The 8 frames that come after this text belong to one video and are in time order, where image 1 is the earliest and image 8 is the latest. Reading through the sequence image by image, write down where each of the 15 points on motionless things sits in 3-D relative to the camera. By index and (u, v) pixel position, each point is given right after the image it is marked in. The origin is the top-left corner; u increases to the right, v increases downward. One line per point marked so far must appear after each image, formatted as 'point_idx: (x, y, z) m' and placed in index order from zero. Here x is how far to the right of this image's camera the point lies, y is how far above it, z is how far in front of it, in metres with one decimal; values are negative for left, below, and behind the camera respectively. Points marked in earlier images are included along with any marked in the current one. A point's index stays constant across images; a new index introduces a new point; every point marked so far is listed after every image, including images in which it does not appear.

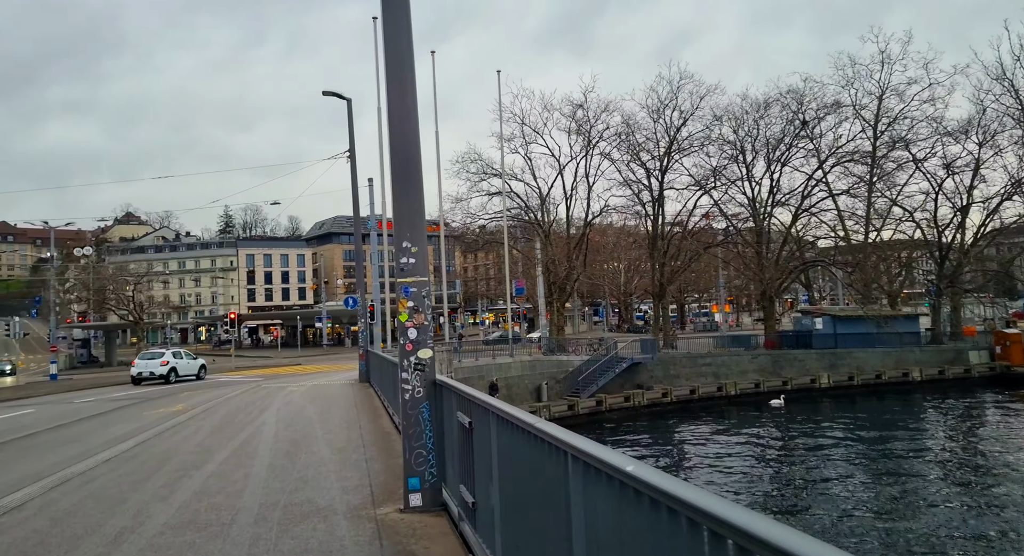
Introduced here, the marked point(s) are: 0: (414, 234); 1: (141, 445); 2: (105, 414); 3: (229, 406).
0: (-0.9, +0.4, +5.8) m
1: (-5.3, -2.4, +9.4) m
2: (-10.0, -3.4, +16.4) m
3: (-6.6, -3.0, +15.3) m
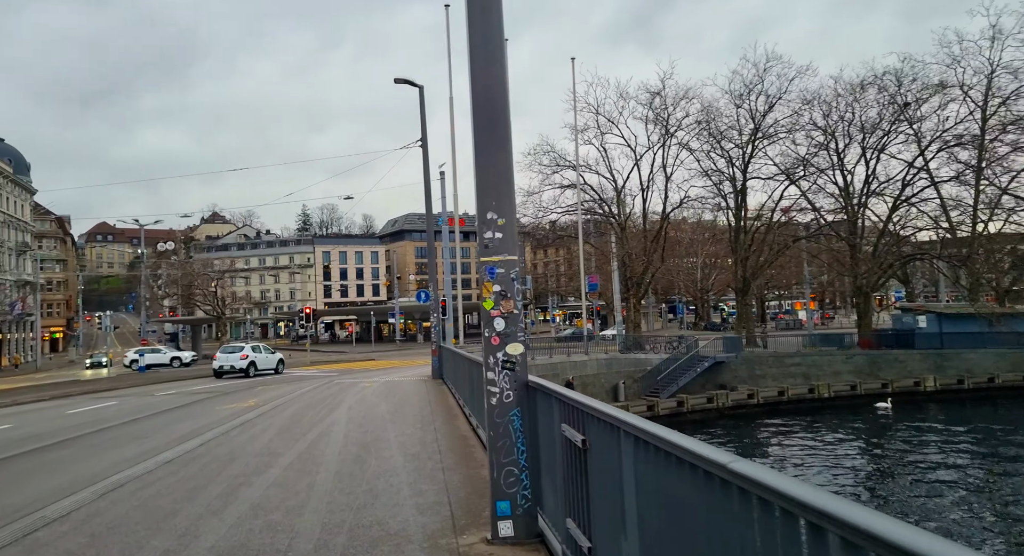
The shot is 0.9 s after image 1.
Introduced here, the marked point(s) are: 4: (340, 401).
0: (-0.1, +0.5, +4.7) m
1: (-4.1, -2.2, +8.8) m
2: (-8.1, -3.2, +16.3) m
3: (-4.7, -2.8, +14.8) m
4: (-3.7, -2.7, +14.6) m
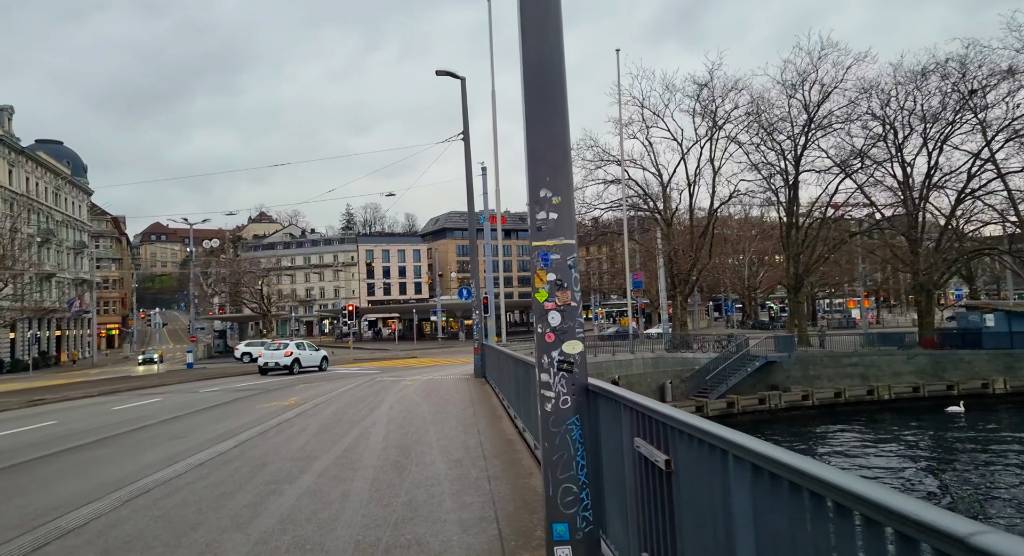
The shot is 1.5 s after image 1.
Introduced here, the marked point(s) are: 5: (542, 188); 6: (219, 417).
0: (+0.3, +0.6, +4.1) m
1: (-3.5, -2.2, +8.5) m
2: (-7.0, -3.1, +16.2) m
3: (-3.7, -2.7, +14.5) m
4: (-2.8, -2.6, +14.2) m
5: (+0.2, +0.6, +4.1) m
6: (-5.7, -2.7, +13.0) m
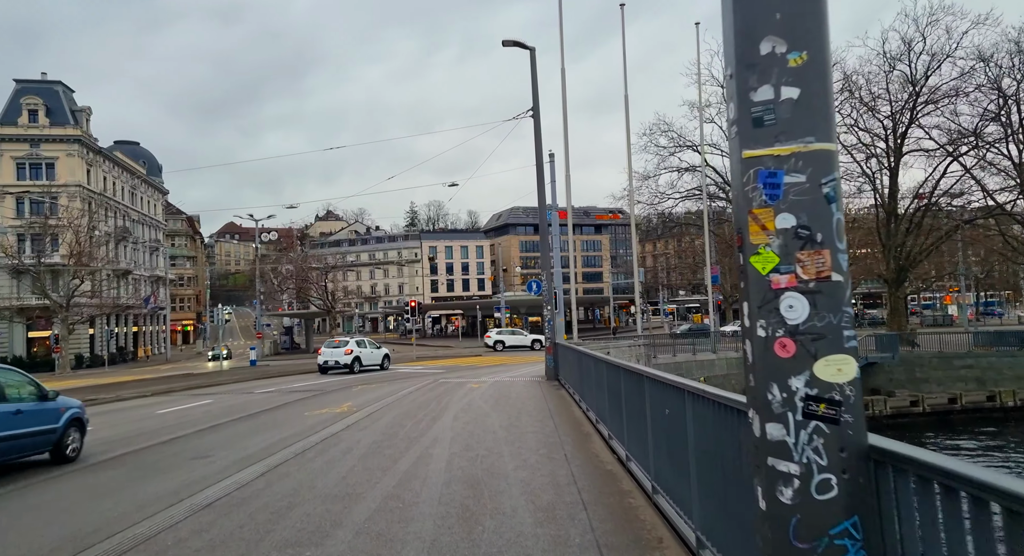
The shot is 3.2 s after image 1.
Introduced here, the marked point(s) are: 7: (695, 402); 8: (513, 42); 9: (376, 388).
0: (+0.8, +0.8, +2.0) m
1: (-2.5, -2.0, +6.7) m
2: (-5.2, -2.9, +14.7) m
3: (-2.1, -2.5, +12.7) m
4: (-1.2, -2.4, +12.3) m
5: (+0.8, +0.7, +2.0) m
6: (-4.3, -2.6, +11.4) m
7: (+1.2, -0.8, +4.4) m
8: (0.0, +6.9, +19.2) m
9: (-4.0, -3.2, +19.4) m
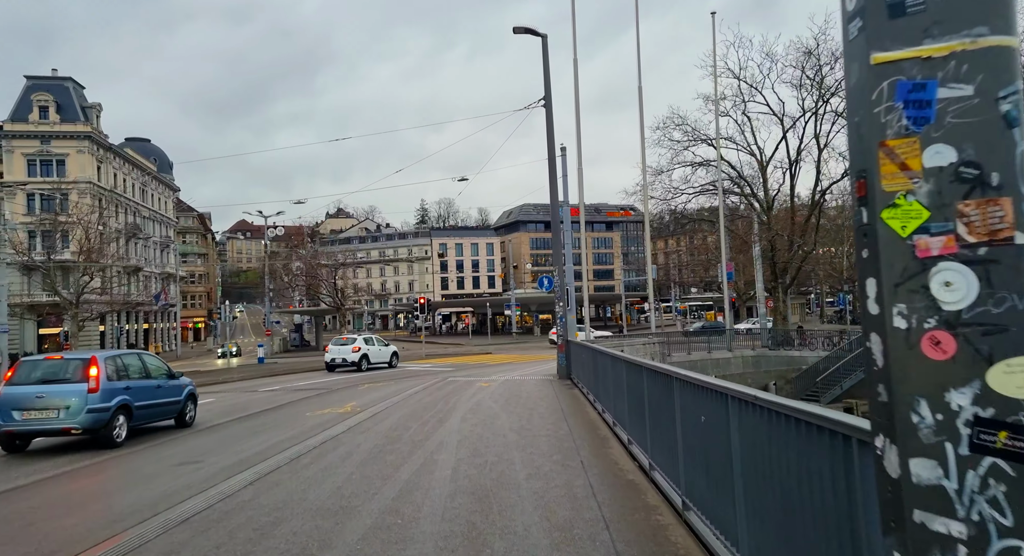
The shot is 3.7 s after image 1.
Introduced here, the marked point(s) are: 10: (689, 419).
0: (+0.9, +0.9, +1.3) m
1: (-2.4, -1.9, +6.1) m
2: (-5.0, -2.8, +14.2) m
3: (-1.9, -2.4, +12.1) m
4: (-1.0, -2.3, +11.7) m
5: (+0.8, +0.8, +1.4) m
6: (-4.1, -2.5, +10.9) m
7: (+1.3, -0.7, +3.7) m
8: (+0.4, +7.0, +18.5) m
9: (-3.7, -3.1, +18.8) m
10: (+1.3, -1.1, +4.9) m
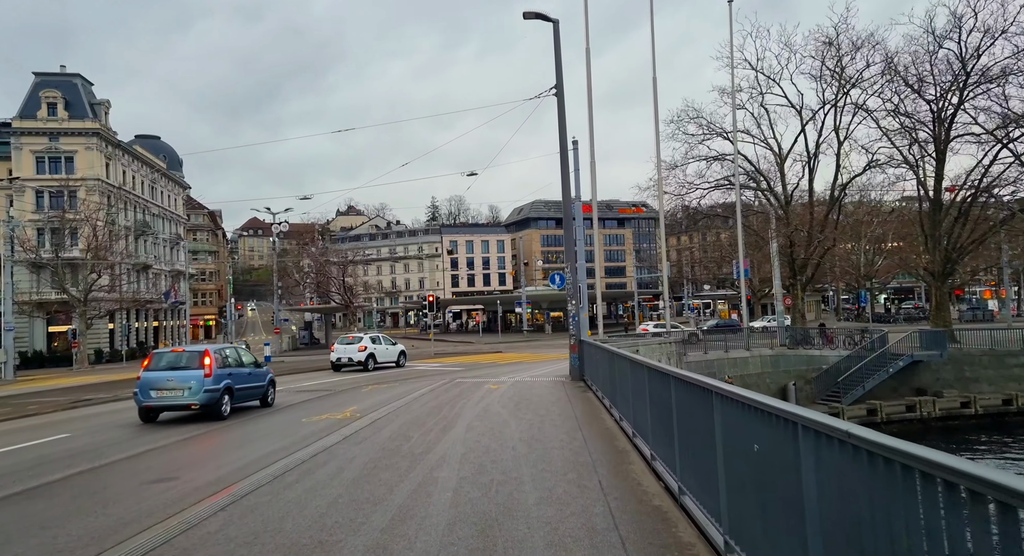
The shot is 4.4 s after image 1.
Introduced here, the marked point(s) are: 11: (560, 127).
0: (+0.9, +0.9, +0.5) m
1: (-2.3, -1.9, +5.4) m
2: (-4.8, -2.7, +13.4) m
3: (-1.8, -2.3, +11.4) m
4: (-0.8, -2.3, +11.0) m
5: (+0.8, +0.8, +0.5) m
6: (-3.9, -2.4, +10.2) m
7: (+1.4, -0.7, +2.9) m
8: (+0.6, +7.1, +17.7) m
9: (-3.4, -3.0, +18.1) m
10: (+1.4, -1.0, +4.1) m
11: (+1.4, +4.3, +18.7) m
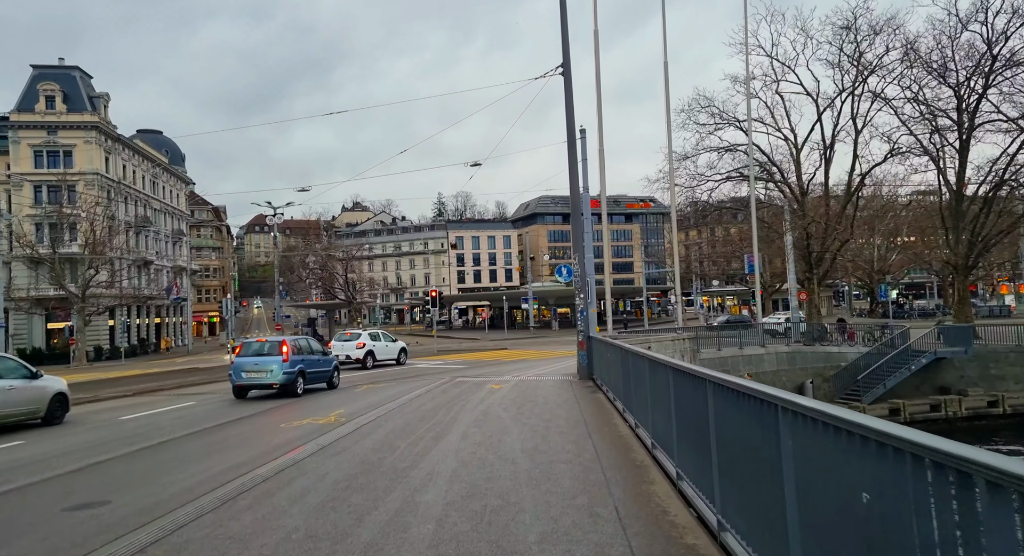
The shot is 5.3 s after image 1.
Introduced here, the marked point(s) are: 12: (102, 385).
0: (+0.8, +1.0, -0.6) m
1: (-2.3, -1.7, +4.3) m
2: (-4.7, -2.6, +12.4) m
3: (-1.7, -2.2, +10.3) m
4: (-0.8, -2.1, +9.9) m
5: (+0.7, +0.9, -0.6) m
6: (-3.9, -2.3, +9.1) m
7: (+1.3, -0.6, +1.8) m
8: (+0.7, +7.3, +16.5) m
9: (-3.3, -2.8, +17.0) m
10: (+1.3, -0.9, +3.0) m
11: (+1.5, +4.5, +17.5) m
12: (-12.4, -3.2, +20.0) m
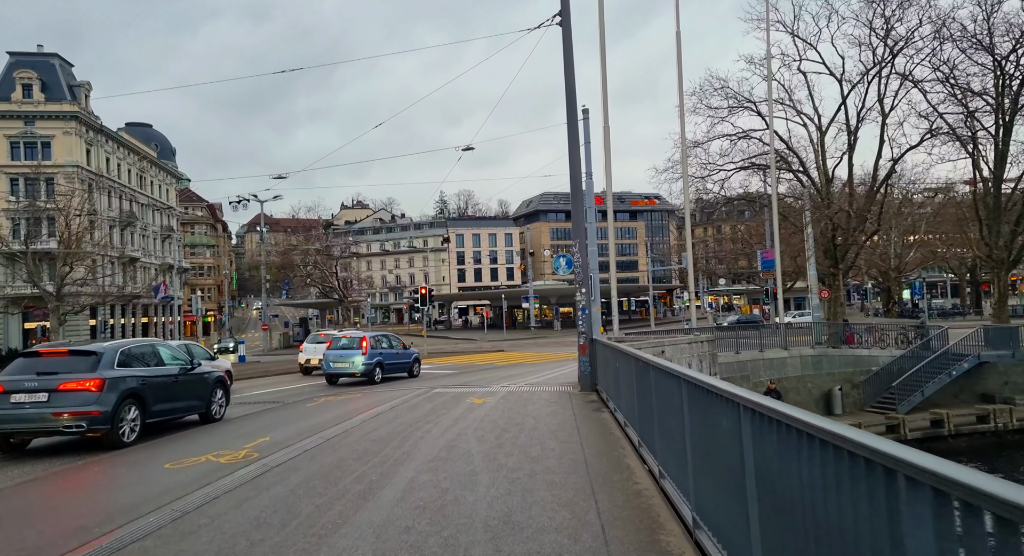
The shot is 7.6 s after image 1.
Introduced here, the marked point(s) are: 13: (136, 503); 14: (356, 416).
0: (+0.4, +1.2, -3.4) m
1: (-2.7, -1.6, +1.5) m
2: (-5.0, -2.4, +9.7) m
3: (-2.0, -2.0, +7.5) m
4: (-1.1, -1.9, +7.1) m
5: (+0.4, +1.1, -3.3) m
6: (-4.2, -2.1, +6.4) m
7: (+1.0, -0.4, -1.0) m
8: (+0.5, +7.5, +13.8) m
9: (-3.5, -2.6, +14.3) m
10: (+1.0, -0.7, +0.2) m
11: (+1.2, +4.7, +14.8) m
12: (-12.6, -3.0, +17.3) m
13: (-3.3, -1.9, +5.5) m
14: (-2.6, -2.3, +10.7) m
